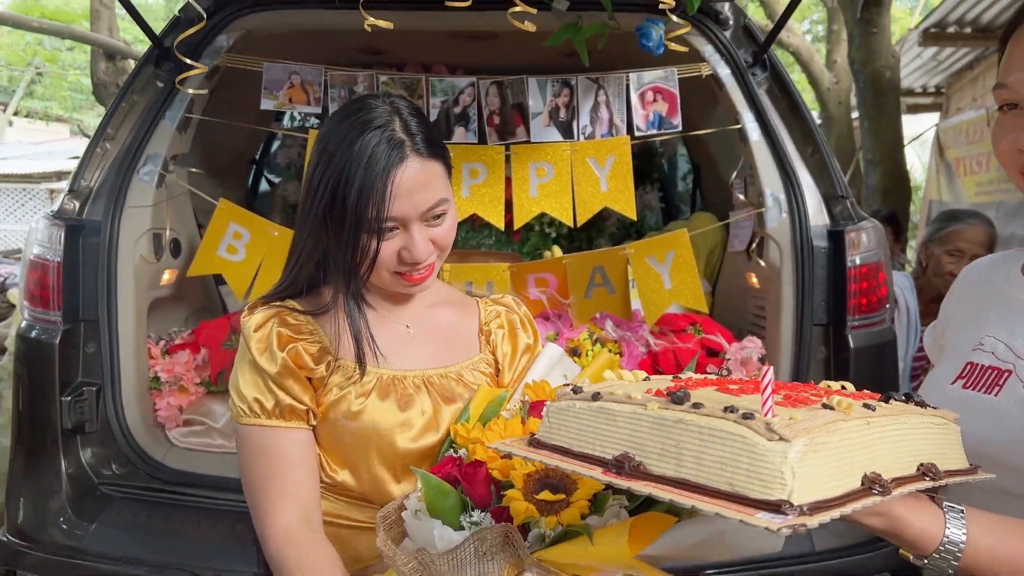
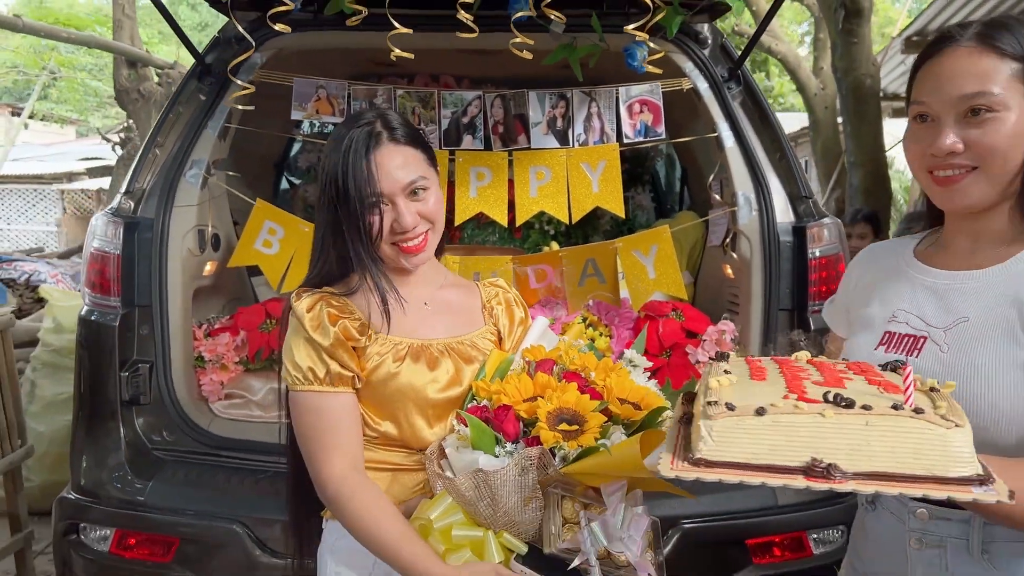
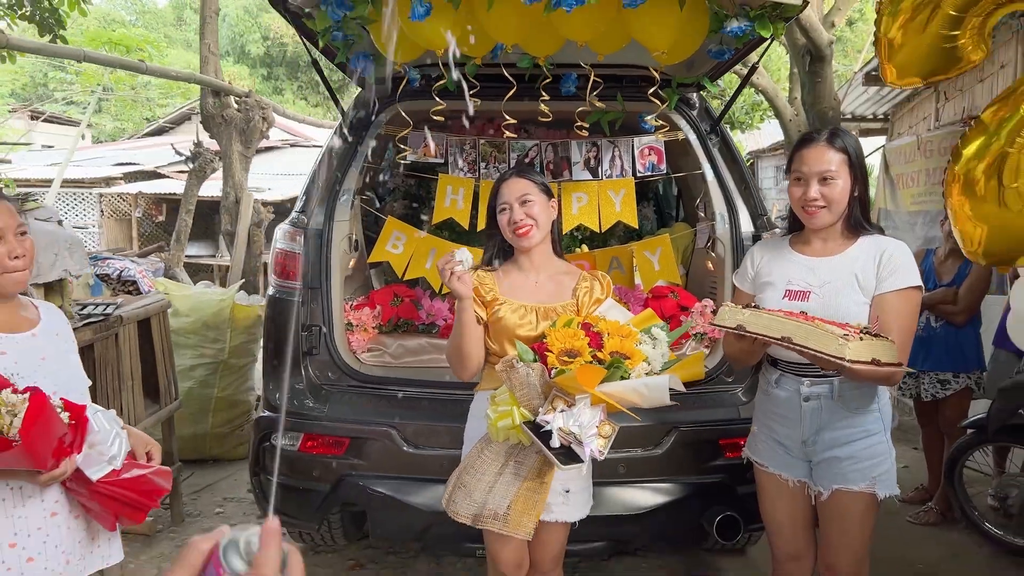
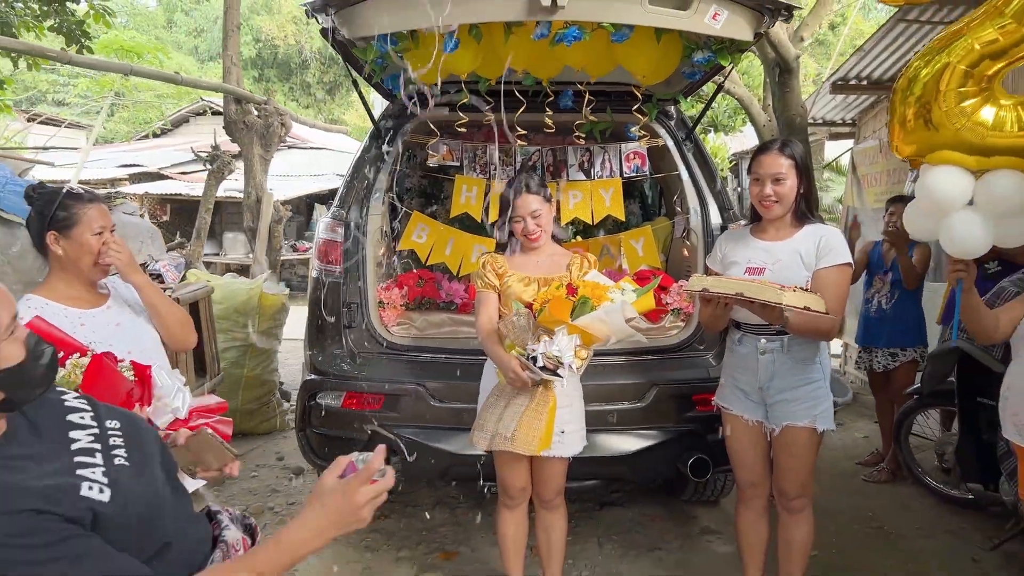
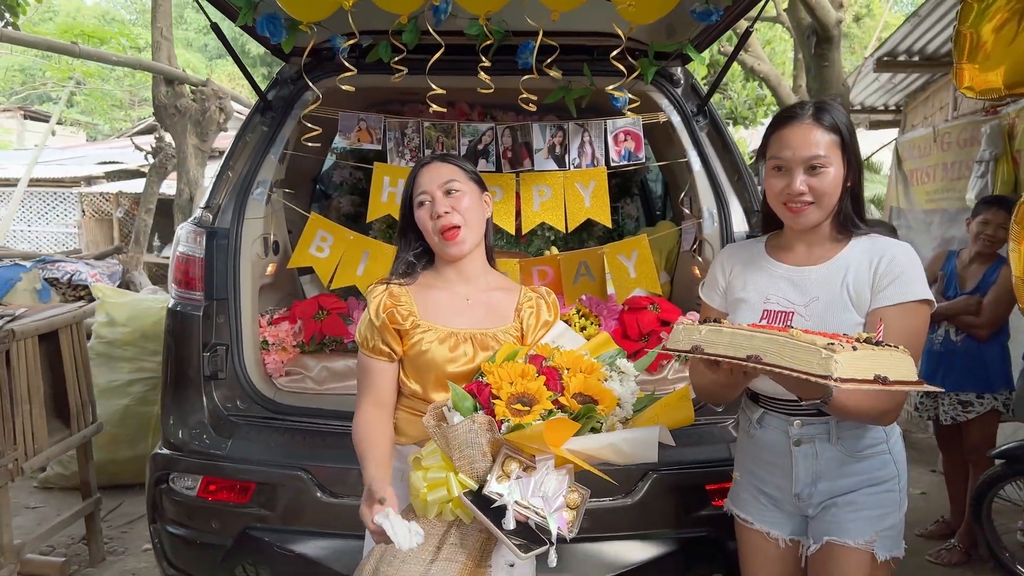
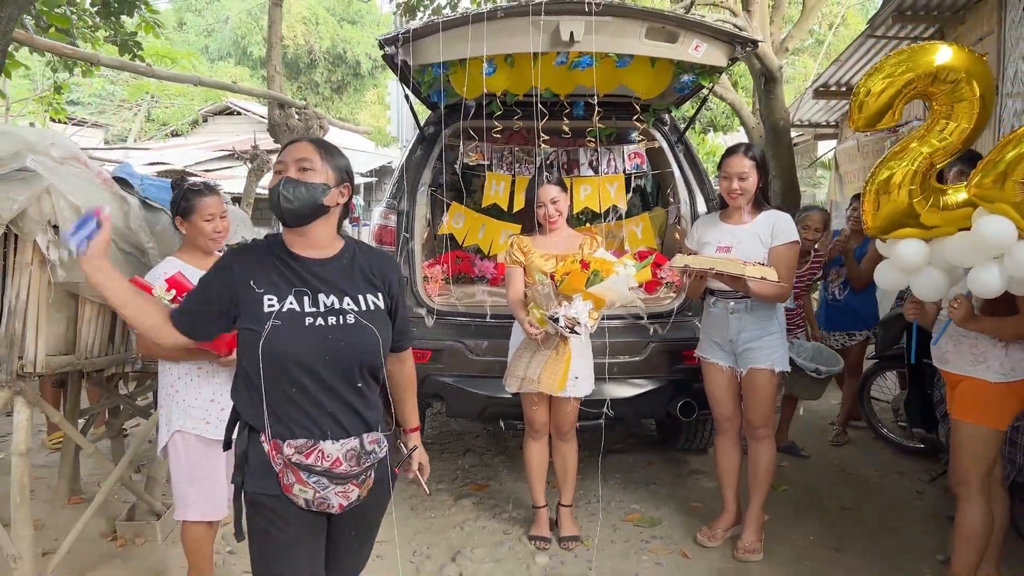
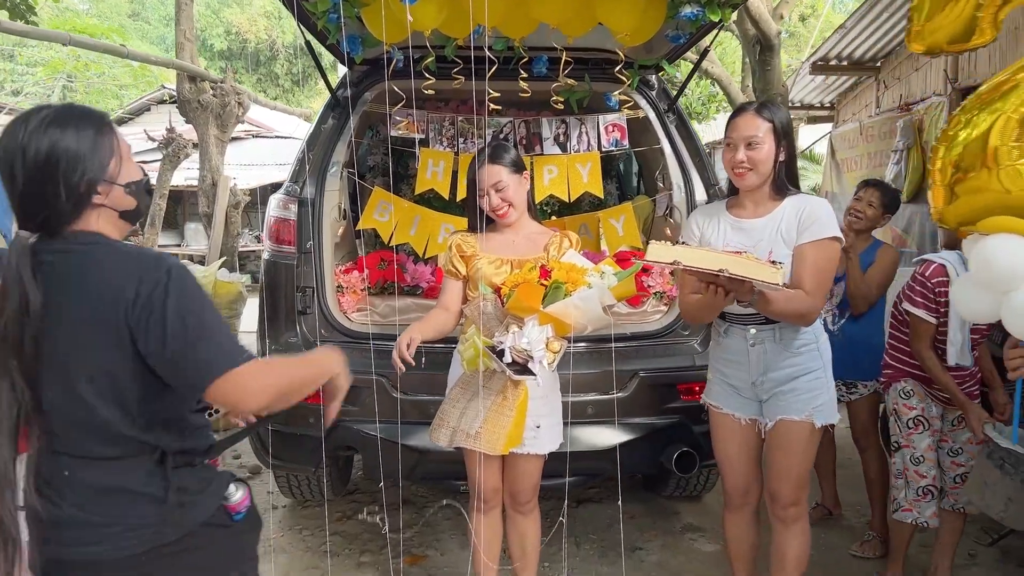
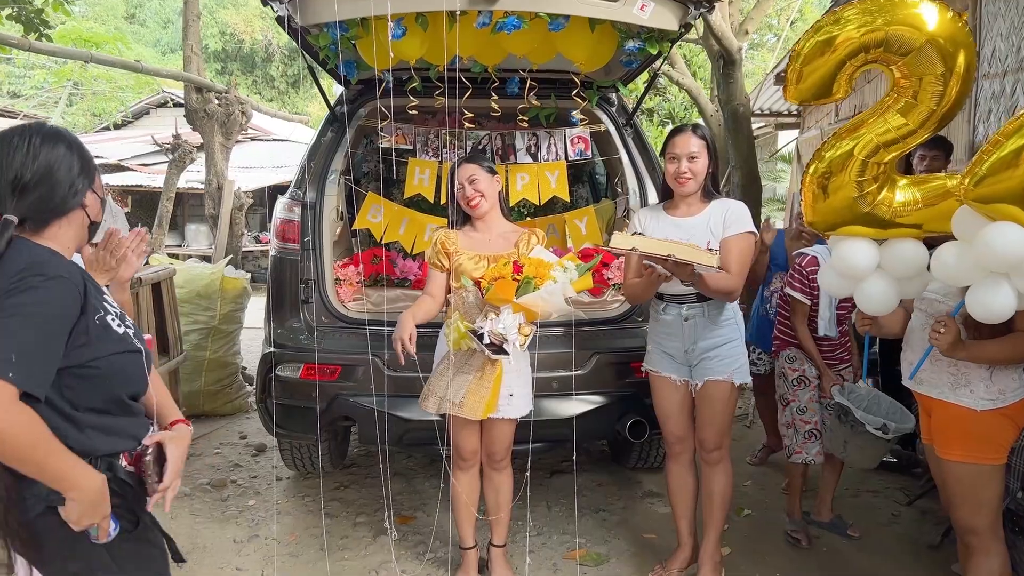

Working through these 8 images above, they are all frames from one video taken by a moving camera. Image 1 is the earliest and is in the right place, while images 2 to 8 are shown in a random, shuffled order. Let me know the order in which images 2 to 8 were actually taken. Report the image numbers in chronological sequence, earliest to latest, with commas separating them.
2, 5, 3, 4, 6, 8, 7
